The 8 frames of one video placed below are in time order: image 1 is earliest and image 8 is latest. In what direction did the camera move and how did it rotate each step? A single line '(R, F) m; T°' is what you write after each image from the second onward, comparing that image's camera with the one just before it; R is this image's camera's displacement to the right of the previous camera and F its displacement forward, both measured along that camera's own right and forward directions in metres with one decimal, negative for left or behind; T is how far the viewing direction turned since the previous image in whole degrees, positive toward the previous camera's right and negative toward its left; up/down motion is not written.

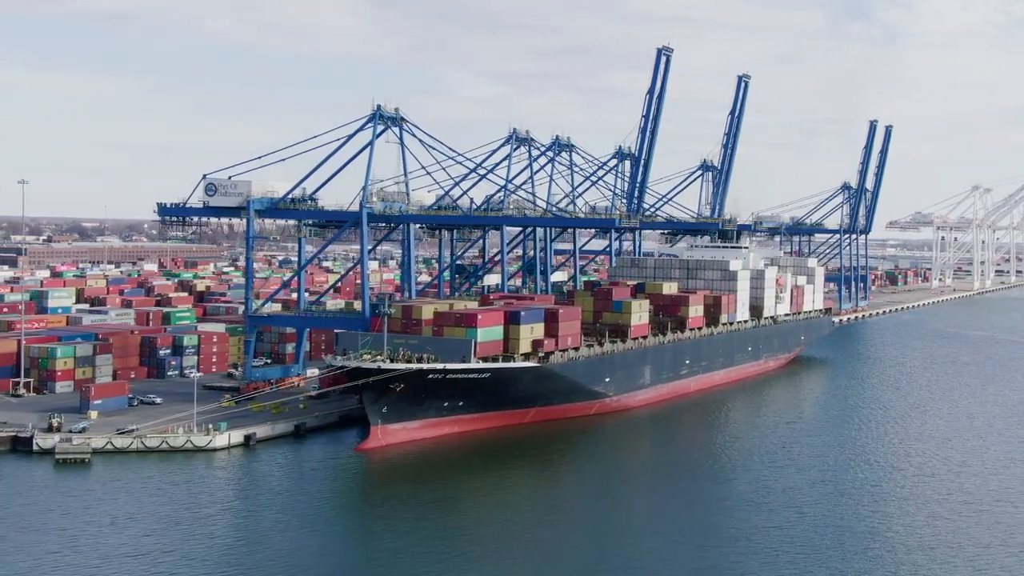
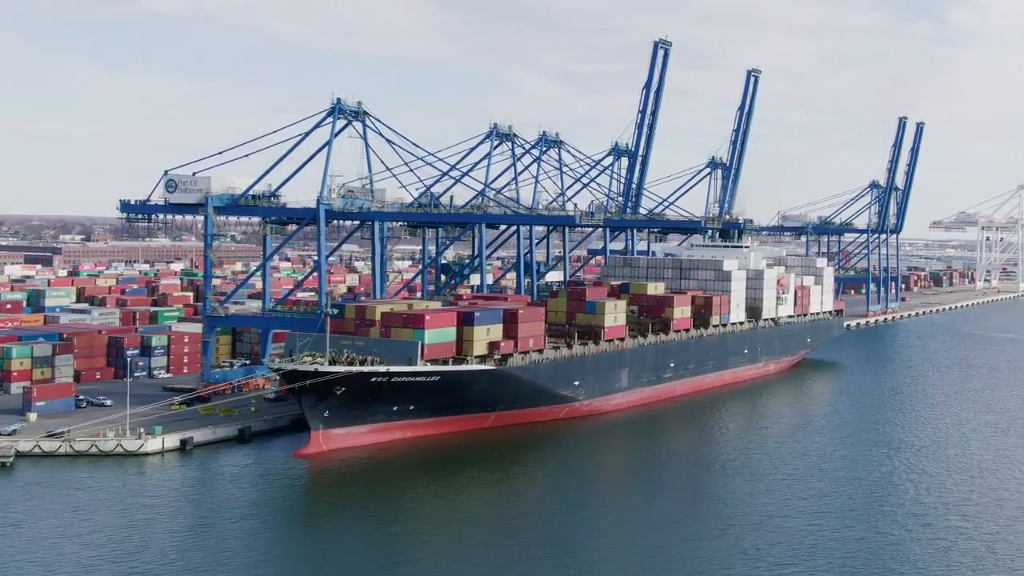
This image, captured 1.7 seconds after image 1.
(+1.9, +1.0) m; -2°
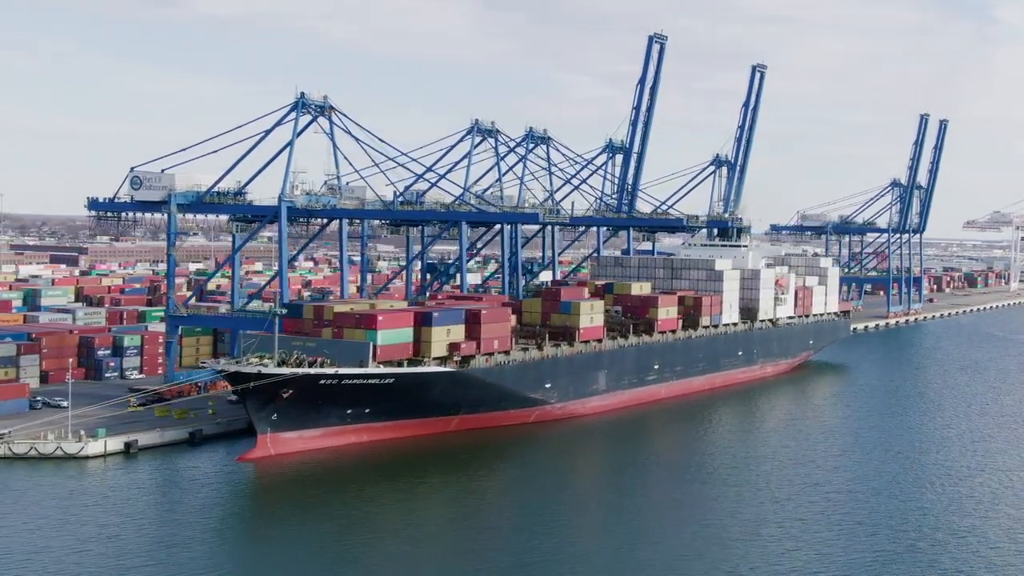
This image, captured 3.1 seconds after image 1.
(+1.5, +0.8) m; -2°
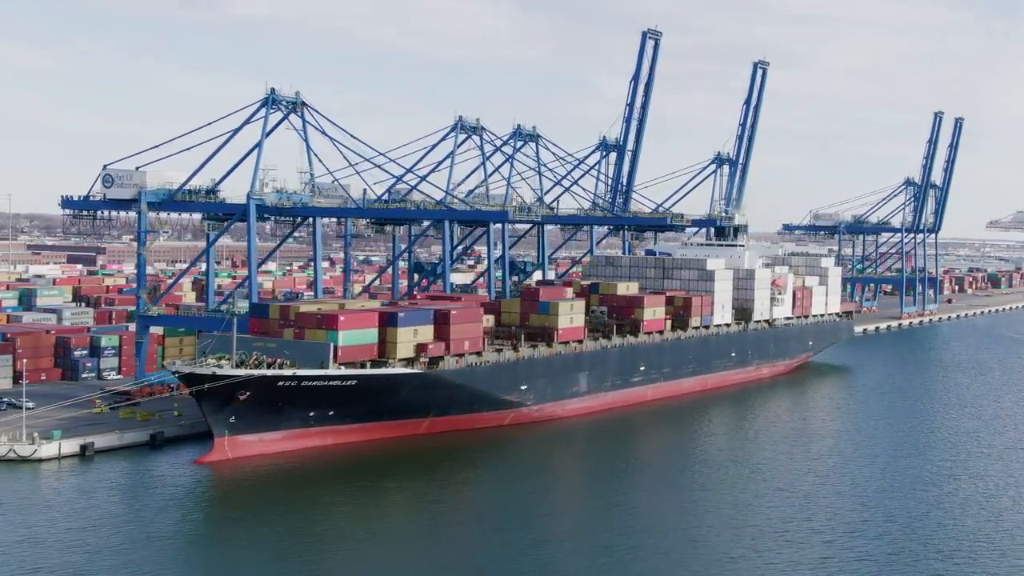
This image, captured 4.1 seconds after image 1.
(+1.1, +0.6) m; -1°
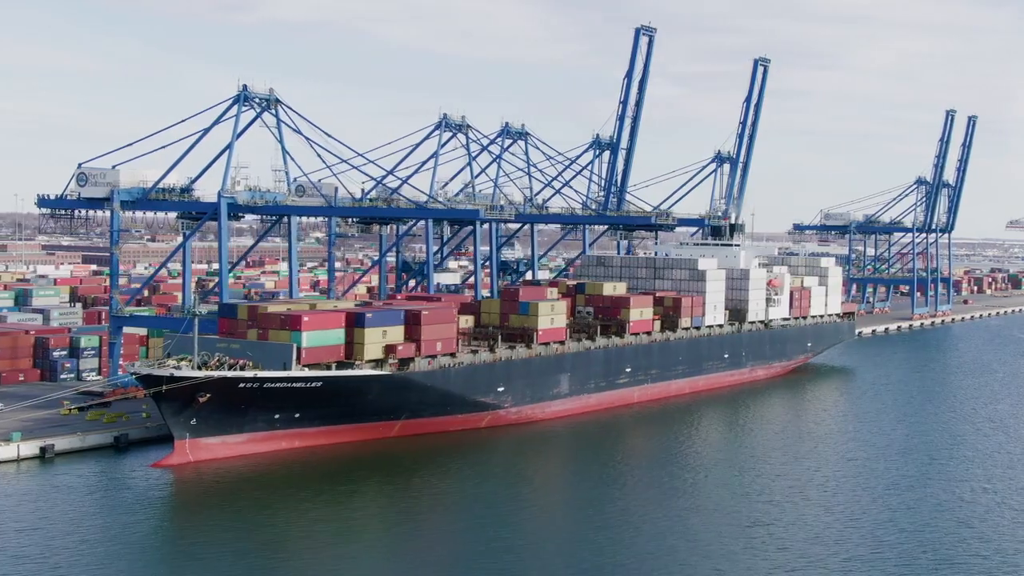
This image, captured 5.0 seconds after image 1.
(+1.0, +0.5) m; -1°
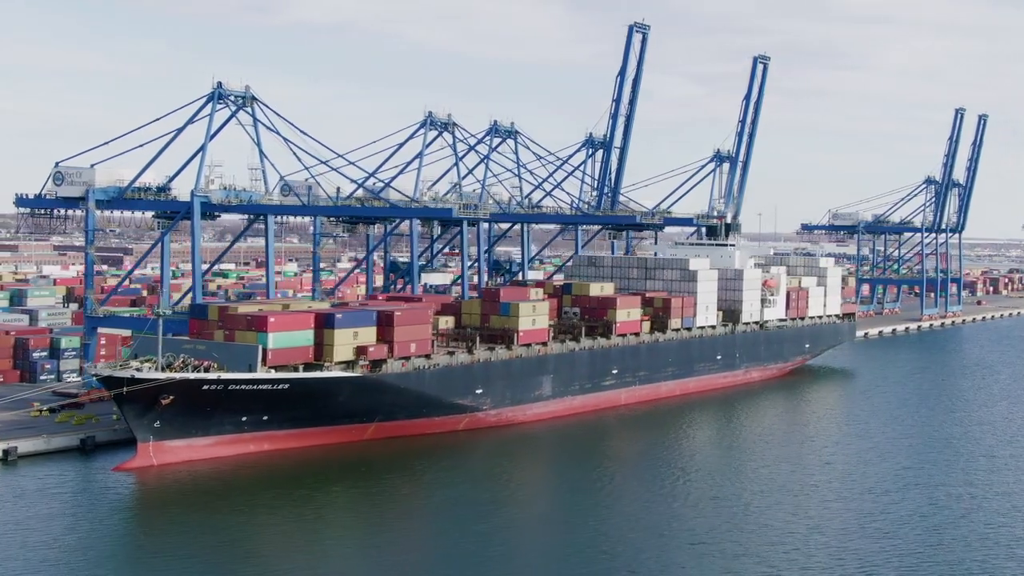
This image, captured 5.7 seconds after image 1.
(+0.8, +0.4) m; -1°
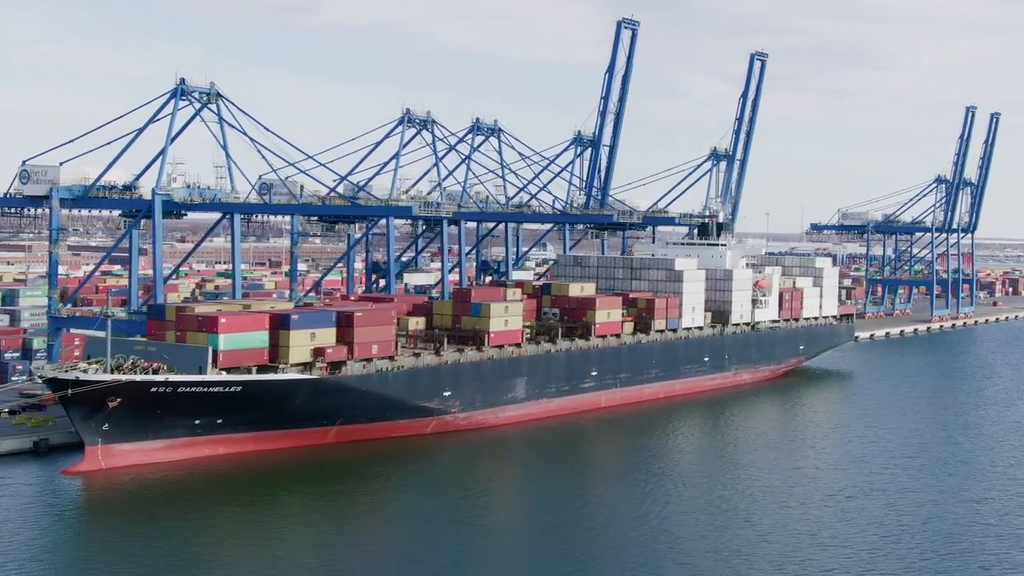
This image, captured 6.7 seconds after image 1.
(+1.1, +0.5) m; -1°
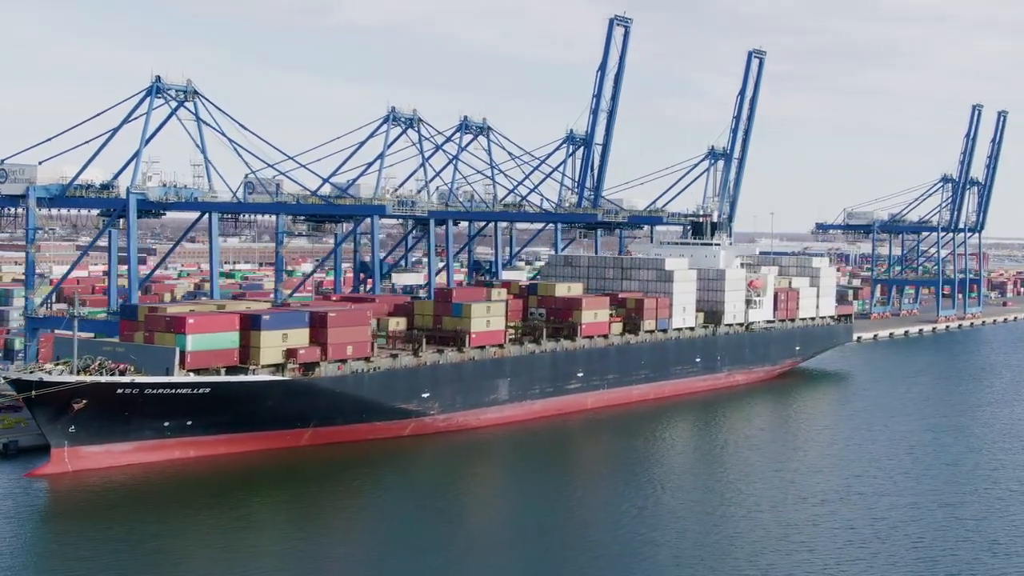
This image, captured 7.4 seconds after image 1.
(+0.7, +0.3) m; -1°
